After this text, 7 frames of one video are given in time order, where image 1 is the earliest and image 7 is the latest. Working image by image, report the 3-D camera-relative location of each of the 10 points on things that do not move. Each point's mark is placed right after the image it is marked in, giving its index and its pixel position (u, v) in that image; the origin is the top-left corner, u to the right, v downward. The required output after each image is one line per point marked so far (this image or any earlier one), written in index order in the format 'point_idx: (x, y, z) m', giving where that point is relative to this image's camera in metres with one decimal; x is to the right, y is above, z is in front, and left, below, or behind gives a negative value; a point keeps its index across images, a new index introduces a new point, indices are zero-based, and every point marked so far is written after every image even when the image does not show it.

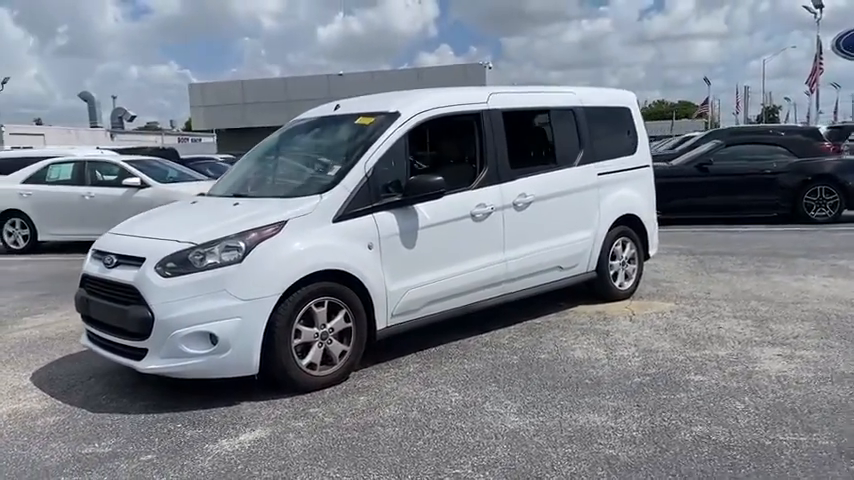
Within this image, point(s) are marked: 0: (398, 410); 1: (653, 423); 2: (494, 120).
0: (-0.2, -1.0, +4.6) m
1: (+1.3, -1.0, +4.2) m
2: (+0.6, +1.0, +6.3) m
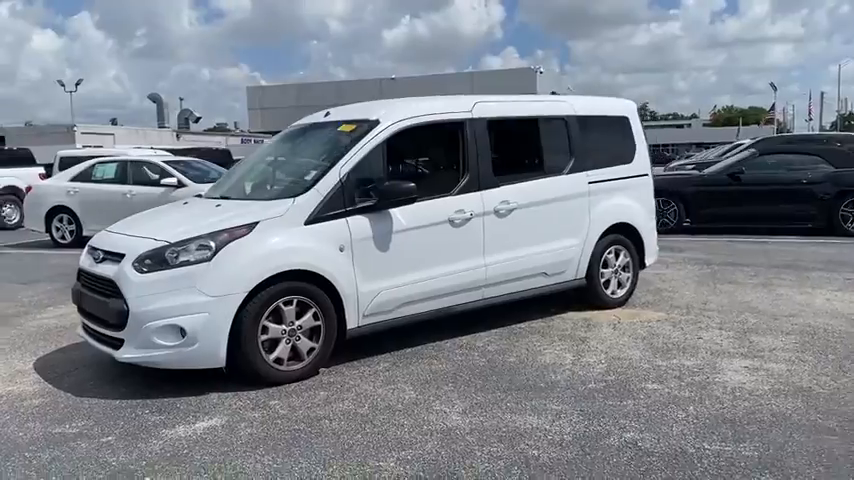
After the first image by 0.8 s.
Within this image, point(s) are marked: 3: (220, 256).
0: (-0.5, -1.1, +4.8) m
1: (+0.9, -1.1, +4.3) m
2: (+0.4, +1.0, +6.5) m
3: (-1.4, -0.1, +5.0) m
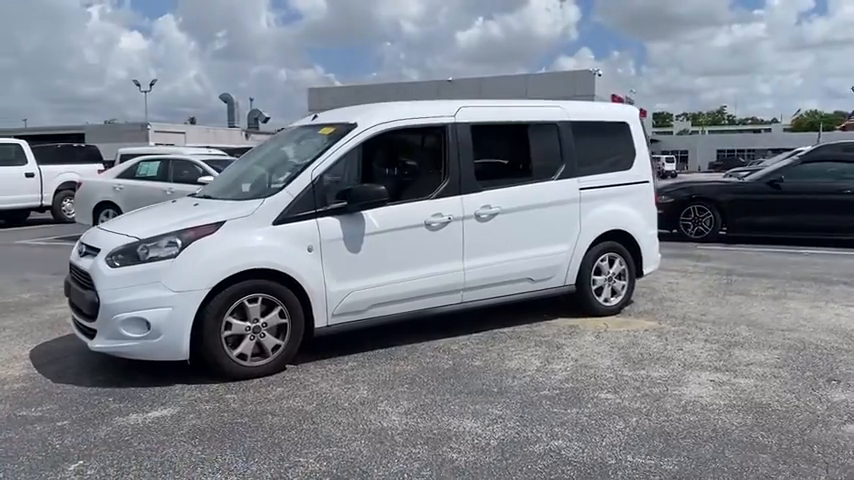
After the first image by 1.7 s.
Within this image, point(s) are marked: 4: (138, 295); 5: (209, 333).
0: (-0.9, -1.1, +4.9) m
1: (+0.5, -1.1, +4.3) m
2: (+0.3, +0.9, +6.5) m
3: (-1.7, -0.1, +5.2) m
4: (-2.0, -0.4, +5.2) m
5: (-1.6, -0.7, +5.3) m
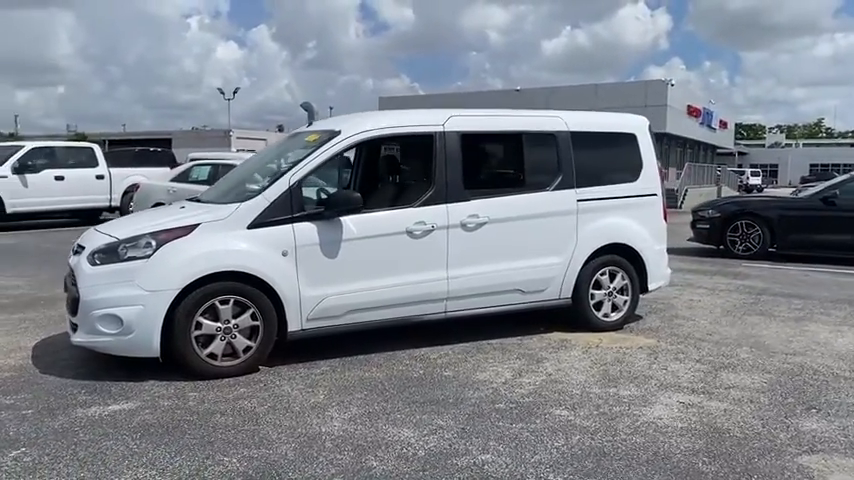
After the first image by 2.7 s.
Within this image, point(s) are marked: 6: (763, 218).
0: (-1.2, -1.1, +5.0) m
1: (+0.1, -1.2, +4.3) m
2: (+0.2, +0.9, +6.5) m
3: (-1.9, -0.1, +5.4) m
4: (-2.3, -0.4, +5.4) m
5: (-1.8, -0.7, +5.4) m
6: (+6.0, +0.4, +13.4) m
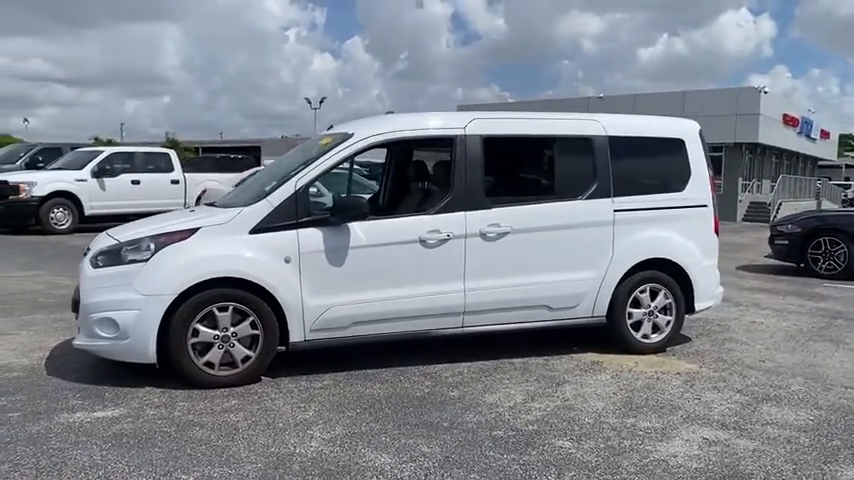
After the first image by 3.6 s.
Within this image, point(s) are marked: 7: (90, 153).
0: (-1.2, -1.1, +4.8) m
1: (0.0, -1.2, +3.9) m
2: (+0.3, +0.8, +6.1) m
3: (-1.9, -0.1, +5.3) m
4: (-2.2, -0.4, +5.3) m
5: (-1.8, -0.7, +5.3) m
6: (+7.0, +0.1, +12.3) m
7: (-8.9, +2.3, +19.7) m
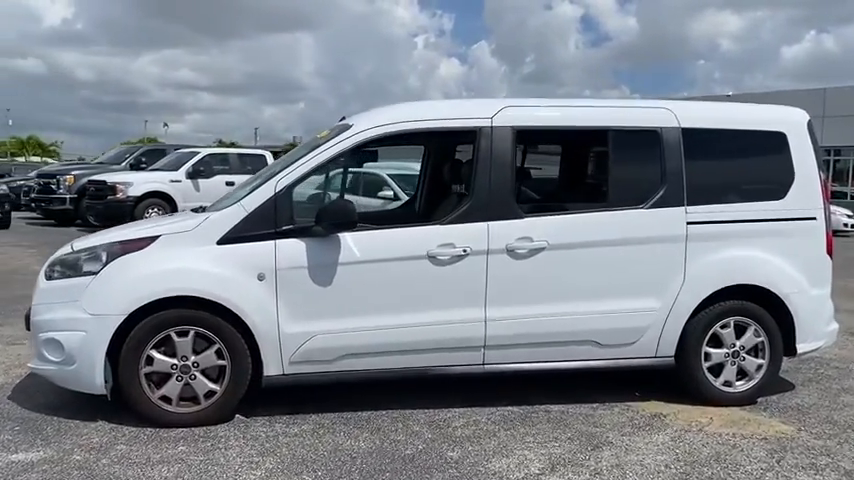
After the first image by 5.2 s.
0: (-1.3, -1.2, +3.9) m
1: (-0.3, -1.3, +2.8) m
2: (+0.5, +0.7, +4.9) m
3: (-1.9, -0.2, +4.5) m
4: (-2.2, -0.4, +4.5) m
5: (-1.8, -0.8, +4.5) m
6: (+8.0, -0.2, +10.0) m
7: (-6.4, +2.3, +19.9) m
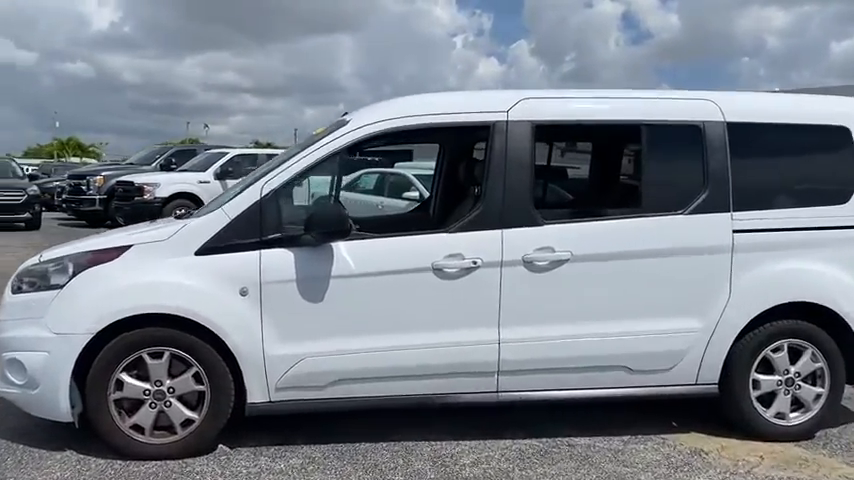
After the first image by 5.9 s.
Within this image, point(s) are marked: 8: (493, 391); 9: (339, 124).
0: (-1.3, -1.3, +3.4) m
1: (-0.4, -1.4, +2.2) m
2: (+0.5, +0.6, +4.3) m
3: (-1.9, -0.2, +4.0) m
4: (-2.2, -0.5, +4.1) m
5: (-1.8, -0.8, +4.0) m
6: (+8.3, -0.3, +9.0) m
7: (-5.6, +2.3, +19.6) m
8: (+0.4, -0.9, +4.3) m
9: (-0.5, +0.7, +4.4) m
